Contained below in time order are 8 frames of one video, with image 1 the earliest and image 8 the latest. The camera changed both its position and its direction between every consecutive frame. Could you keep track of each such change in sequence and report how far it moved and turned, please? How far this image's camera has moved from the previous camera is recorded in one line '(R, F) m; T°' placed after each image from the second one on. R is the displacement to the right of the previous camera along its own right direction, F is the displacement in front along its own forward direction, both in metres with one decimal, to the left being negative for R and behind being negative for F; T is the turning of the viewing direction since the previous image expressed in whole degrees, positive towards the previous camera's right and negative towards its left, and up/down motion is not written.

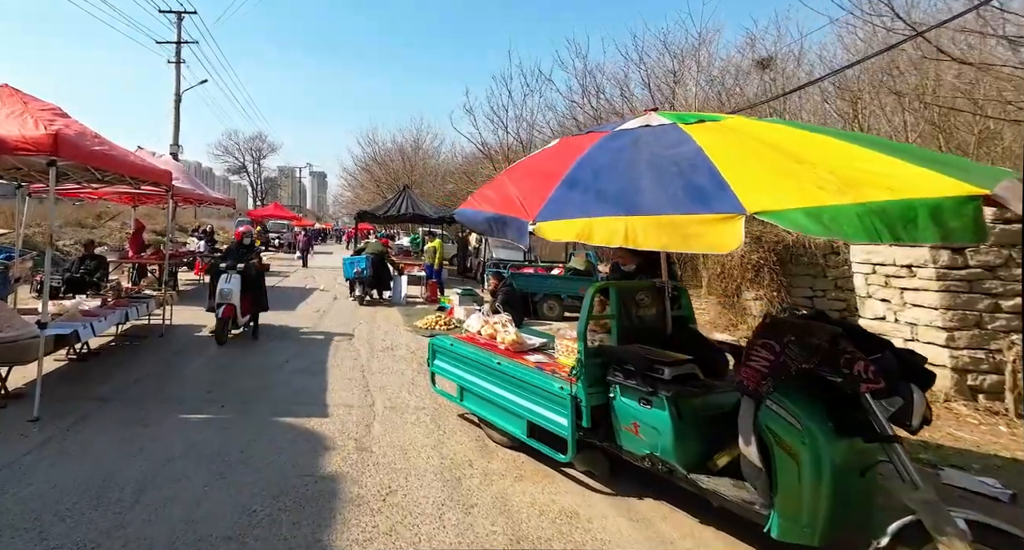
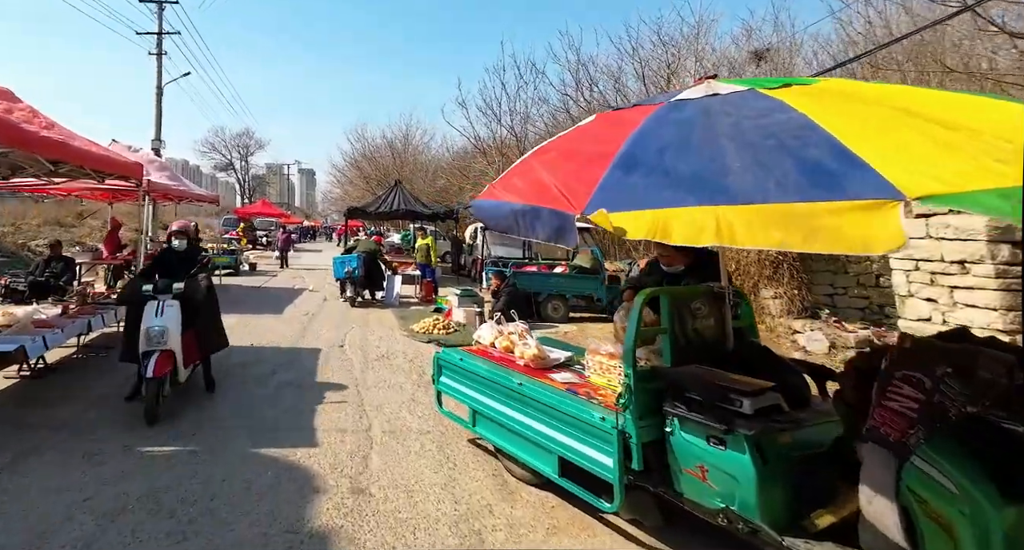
(-0.2, +0.7) m; +1°
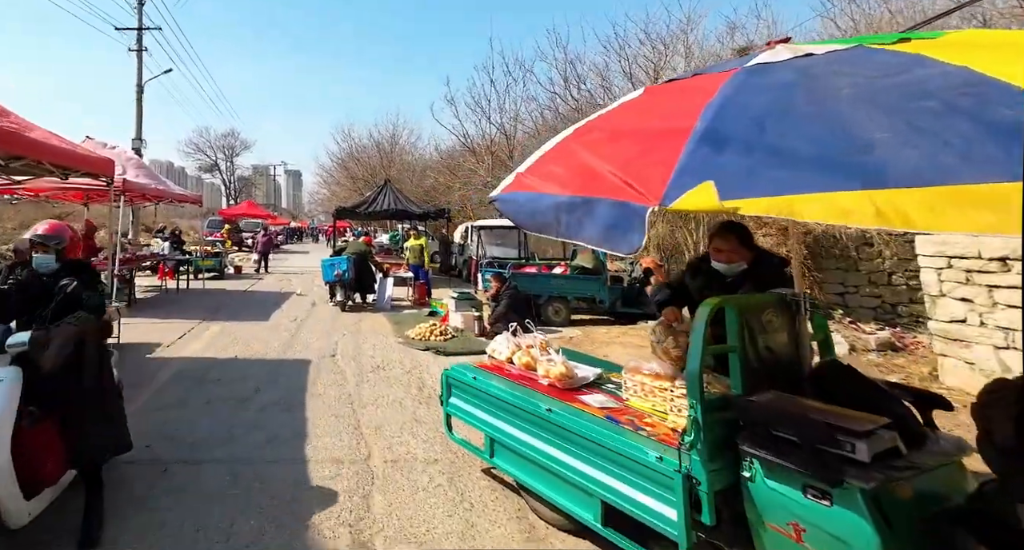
(-0.2, +0.6) m; +1°
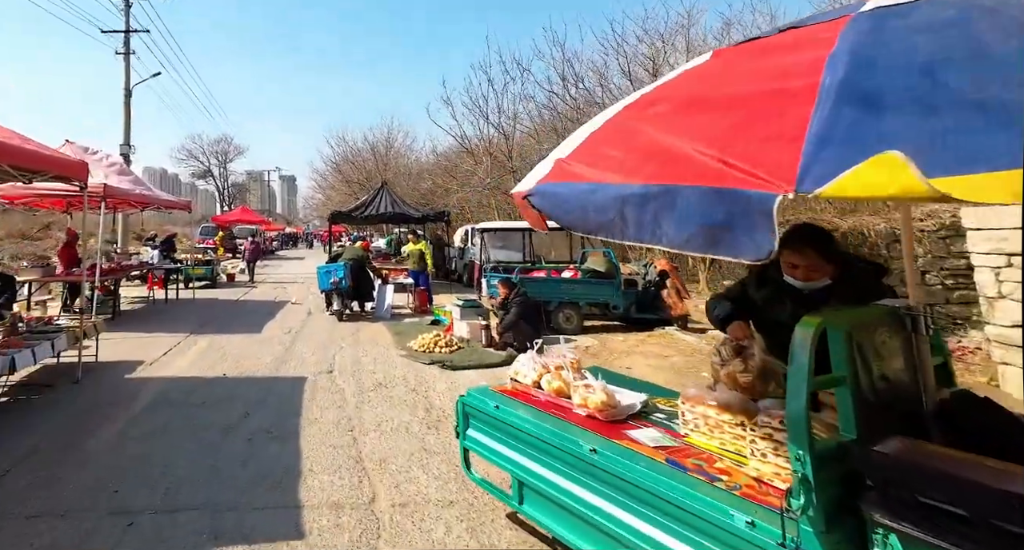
(-0.2, +0.6) m; 0°
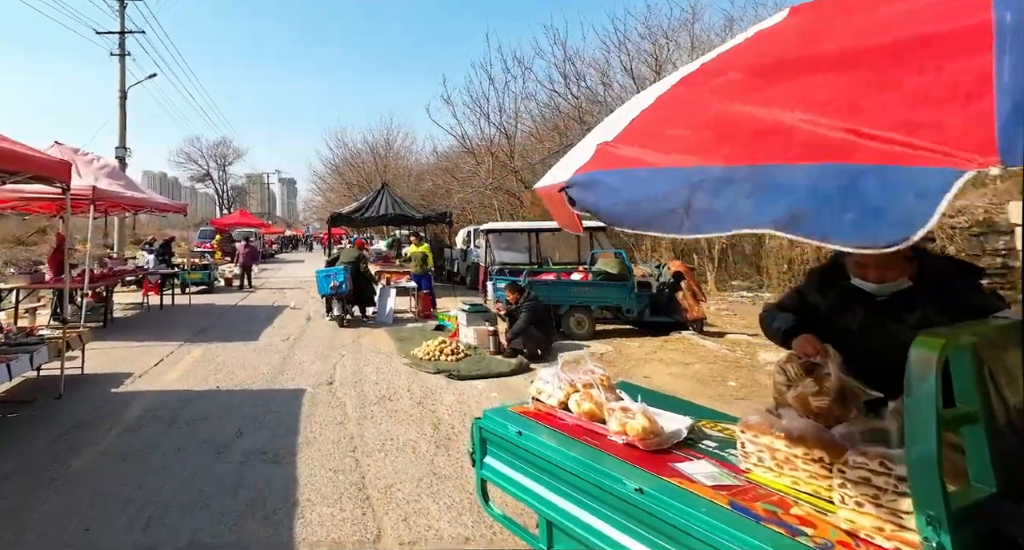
(-0.1, +0.4) m; 0°
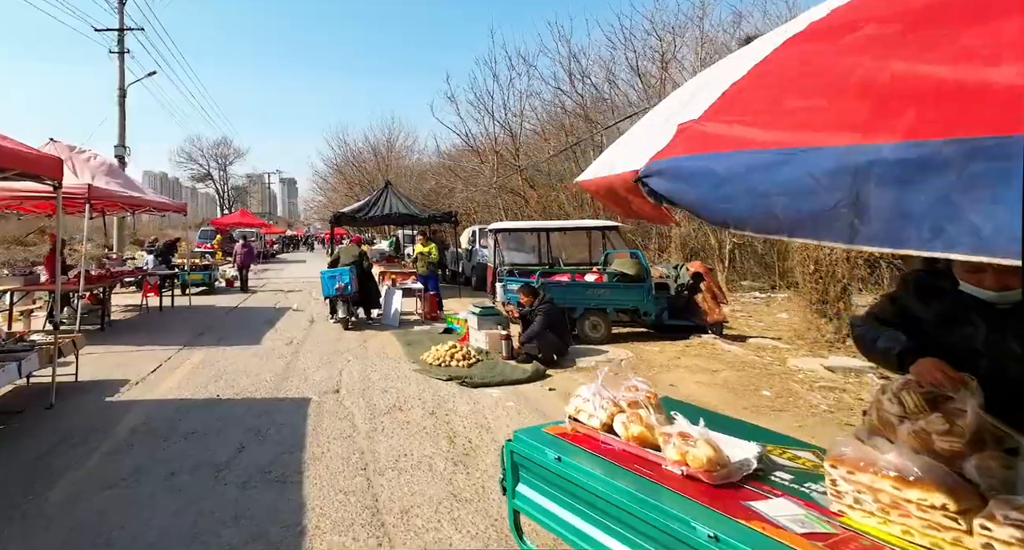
(-0.2, +0.4) m; 0°
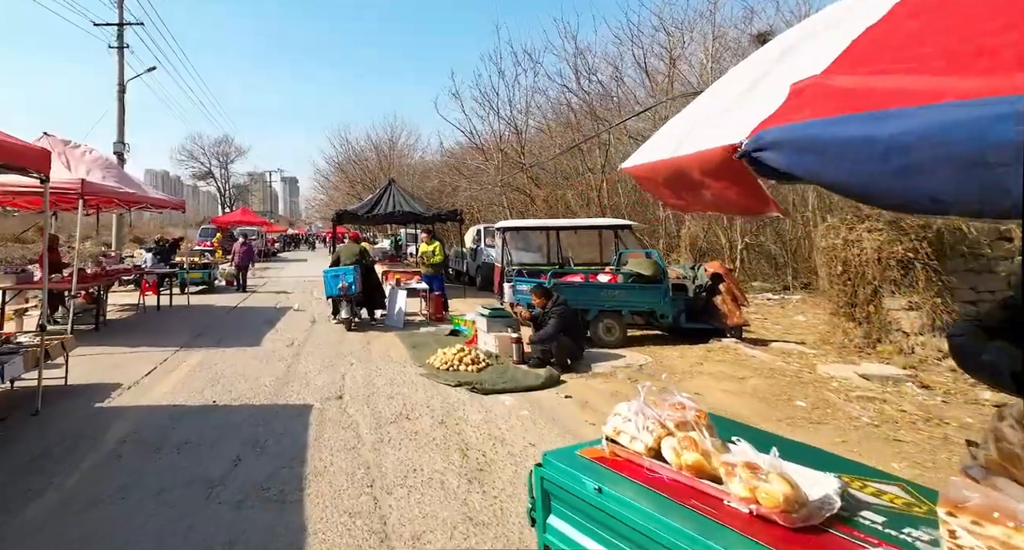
(-0.1, +0.4) m; 0°
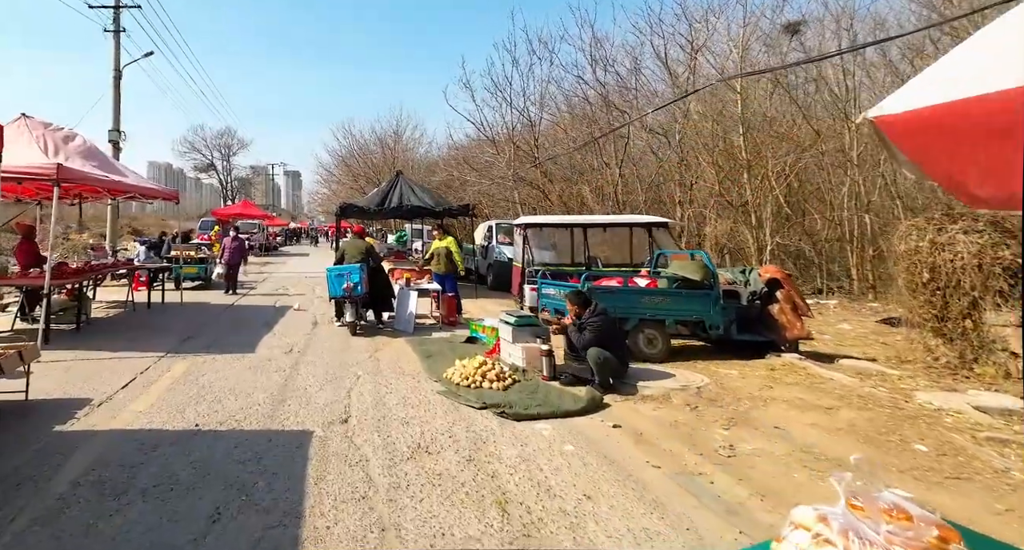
(-0.4, +1.0) m; 0°
